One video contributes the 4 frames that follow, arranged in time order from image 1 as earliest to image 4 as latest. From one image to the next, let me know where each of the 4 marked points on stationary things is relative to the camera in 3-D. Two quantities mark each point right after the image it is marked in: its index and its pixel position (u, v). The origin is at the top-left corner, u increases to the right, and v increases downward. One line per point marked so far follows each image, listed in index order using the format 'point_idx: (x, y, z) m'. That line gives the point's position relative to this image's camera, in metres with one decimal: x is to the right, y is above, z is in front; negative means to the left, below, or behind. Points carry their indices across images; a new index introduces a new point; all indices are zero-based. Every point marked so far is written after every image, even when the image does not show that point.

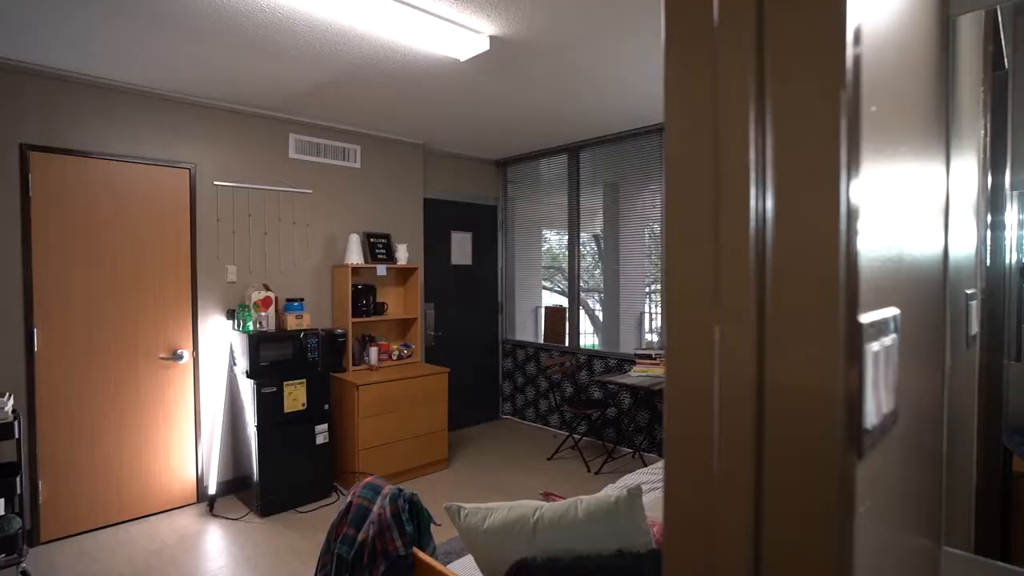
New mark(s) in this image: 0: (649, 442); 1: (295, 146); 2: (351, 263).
0: (+1.1, -1.2, +4.2) m
1: (-1.5, +1.0, +3.8) m
2: (-1.1, +0.2, +3.9) m
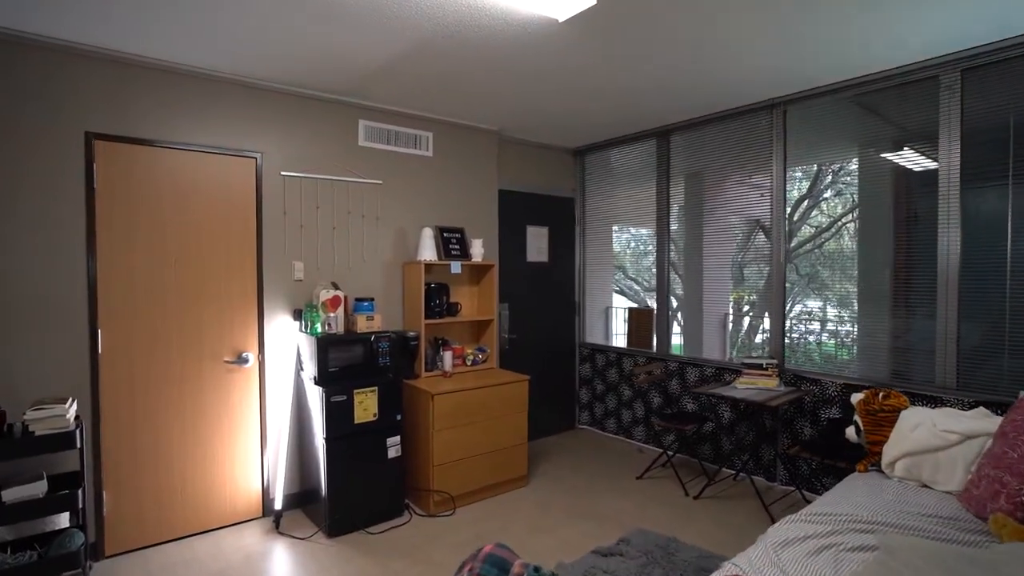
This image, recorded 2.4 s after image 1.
0: (+1.6, -1.2, +3.7) m
1: (-1.0, +1.0, +3.6) m
2: (-0.6, +0.2, +3.6) m
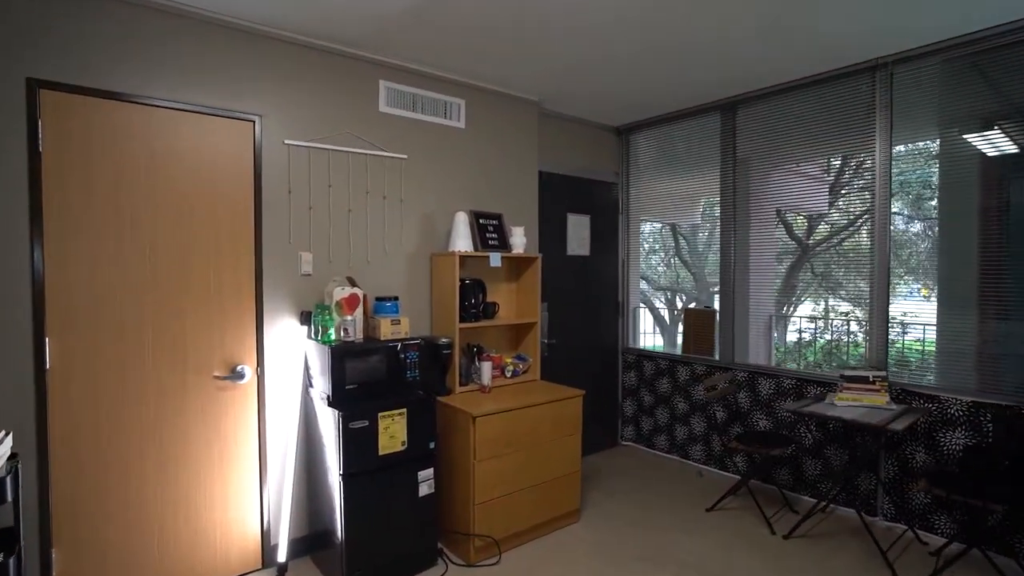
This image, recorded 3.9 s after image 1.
0: (+1.9, -1.2, +3.1) m
1: (-0.7, +1.0, +2.9) m
2: (-0.3, +0.2, +3.0) m
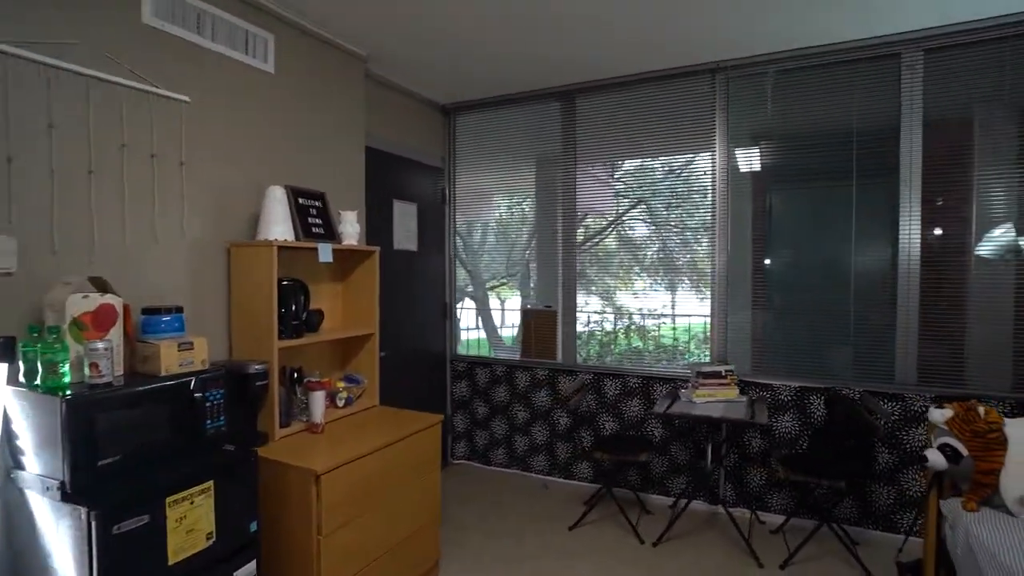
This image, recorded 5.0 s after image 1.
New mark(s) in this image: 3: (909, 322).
0: (+1.1, -1.2, +3.2) m
1: (-1.3, +1.0, +1.9) m
2: (-0.9, +0.2, +2.1) m
3: (+2.0, -0.2, +2.8) m
